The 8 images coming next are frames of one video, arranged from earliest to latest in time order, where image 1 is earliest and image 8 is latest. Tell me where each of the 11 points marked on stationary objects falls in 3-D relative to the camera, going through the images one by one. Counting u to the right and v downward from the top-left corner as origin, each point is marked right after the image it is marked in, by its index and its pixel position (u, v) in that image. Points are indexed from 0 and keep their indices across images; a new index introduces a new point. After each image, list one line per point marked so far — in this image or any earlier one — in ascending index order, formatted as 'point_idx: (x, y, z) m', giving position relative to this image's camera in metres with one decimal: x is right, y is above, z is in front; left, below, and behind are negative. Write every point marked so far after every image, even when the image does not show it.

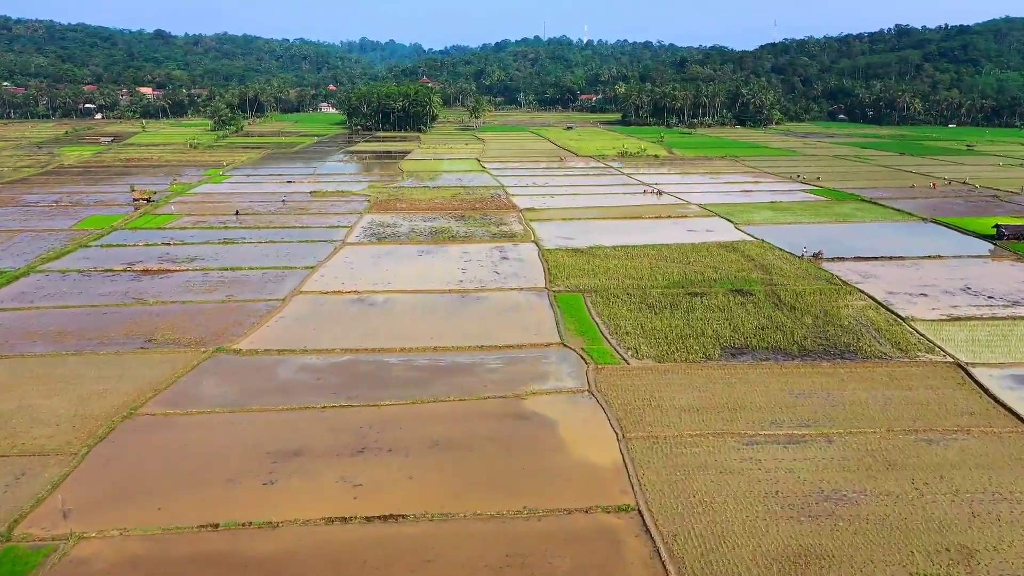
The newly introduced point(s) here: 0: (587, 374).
0: (+1.5, -1.7, +15.8) m
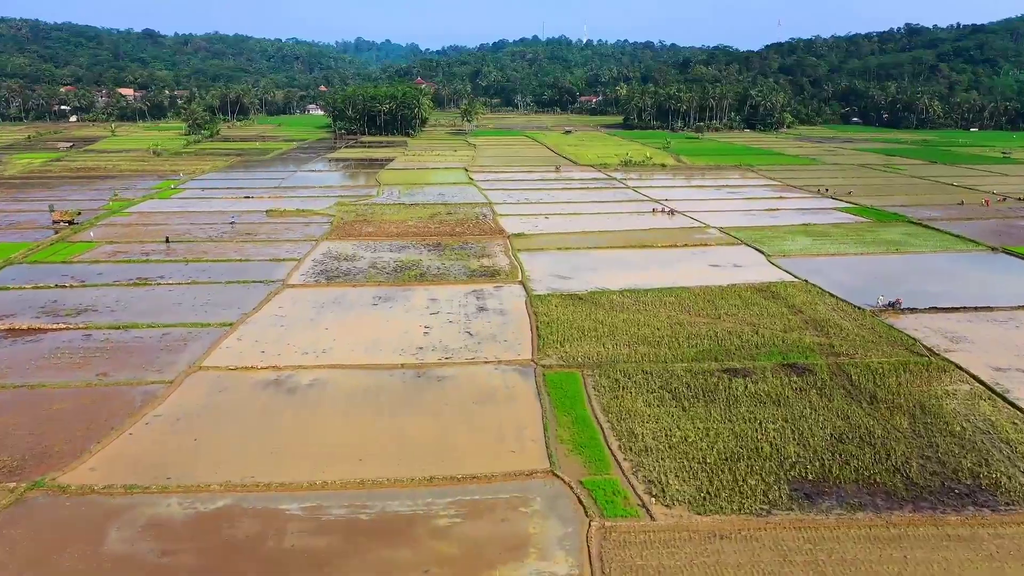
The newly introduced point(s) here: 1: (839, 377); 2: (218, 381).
0: (+1.0, -3.2, +10.1) m
1: (+6.4, -1.7, +15.6) m
2: (-5.8, -1.8, +15.6) m
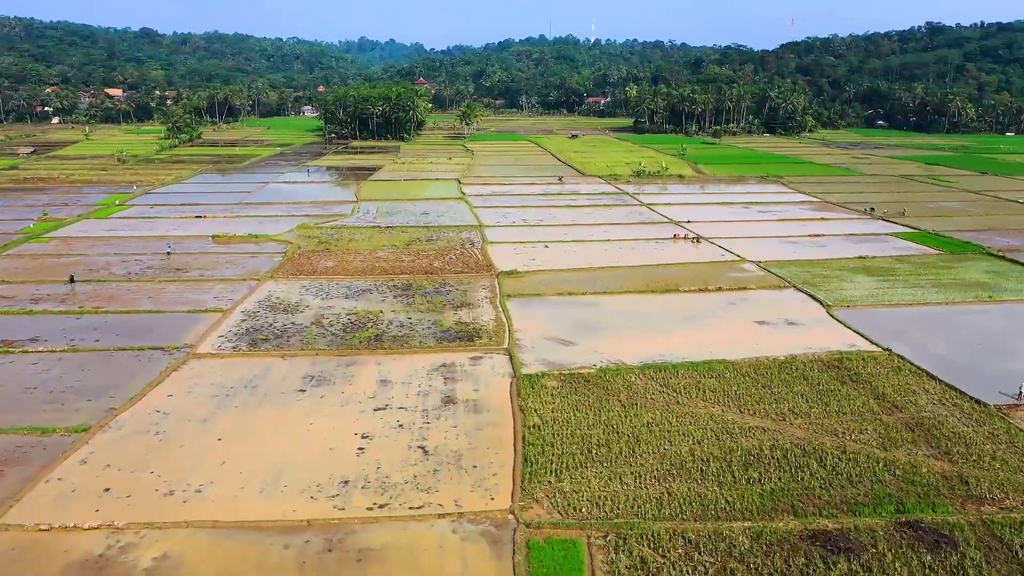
0: (+0.5, -4.8, +4.3) m
1: (+6.0, -3.3, +9.7) m
2: (-6.2, -3.3, +9.8) m
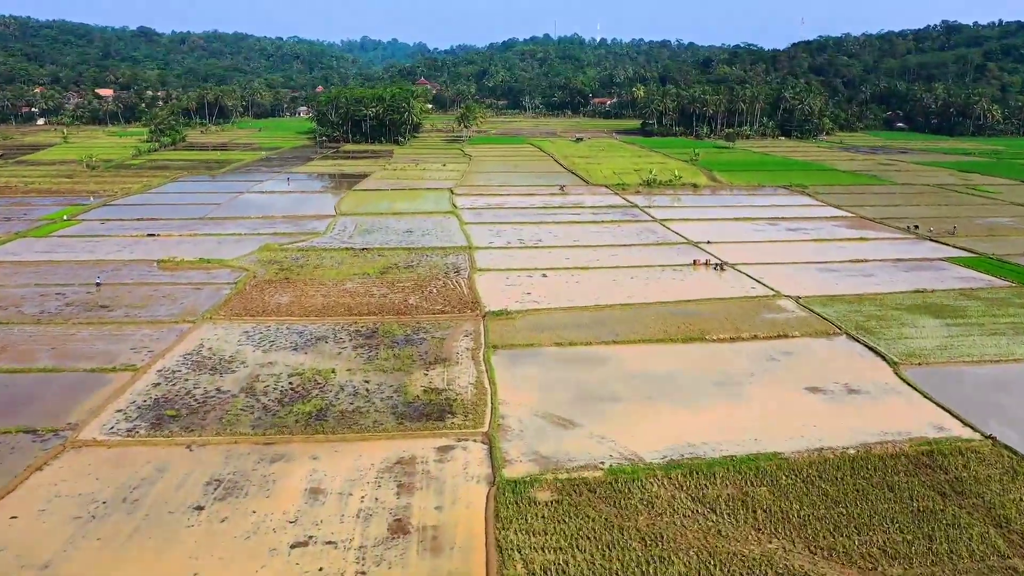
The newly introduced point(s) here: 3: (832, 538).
0: (+0.1, -5.9, +0.1) m
1: (+5.6, -4.4, +5.5) m
2: (-6.6, -4.4, +5.7) m
3: (+4.2, -3.3, +10.3) m
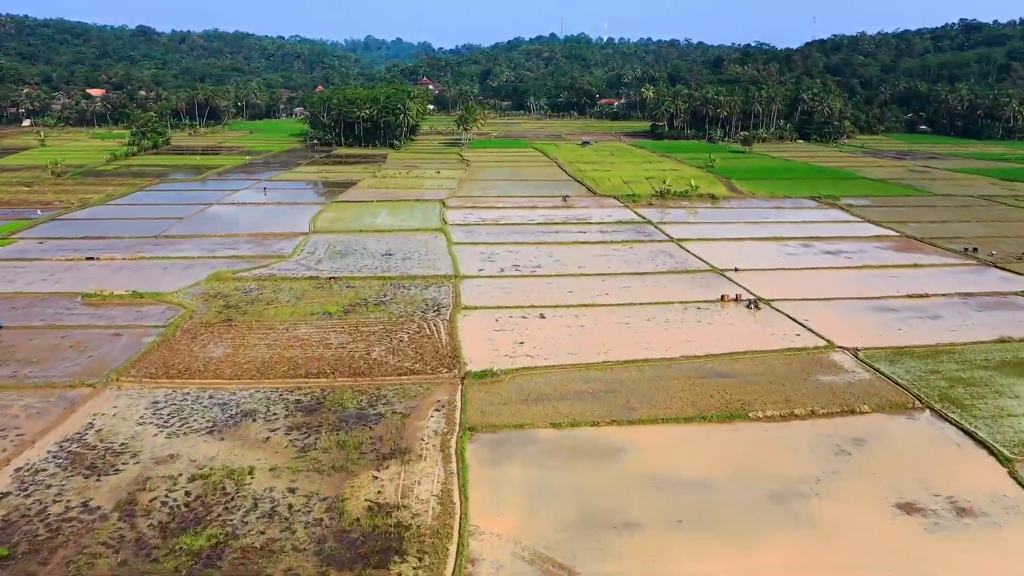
0: (-0.4, -7.0, -4.2) m
1: (+5.2, -5.5, +1.2) m
2: (-7.0, -5.5, +1.5) m
3: (+3.8, -4.4, +6.0) m
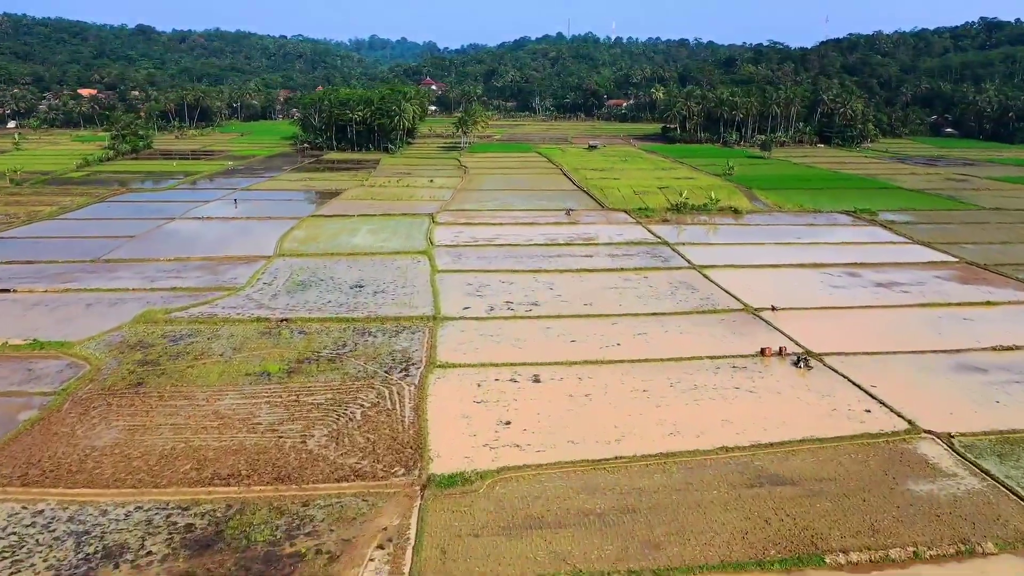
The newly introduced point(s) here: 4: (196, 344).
0: (-0.8, -8.1, -8.4) m
1: (+4.8, -6.6, -3.1) m
2: (-7.4, -6.6, -2.7) m
3: (+3.4, -5.5, +1.7) m
4: (-7.2, -1.3, +18.1) m
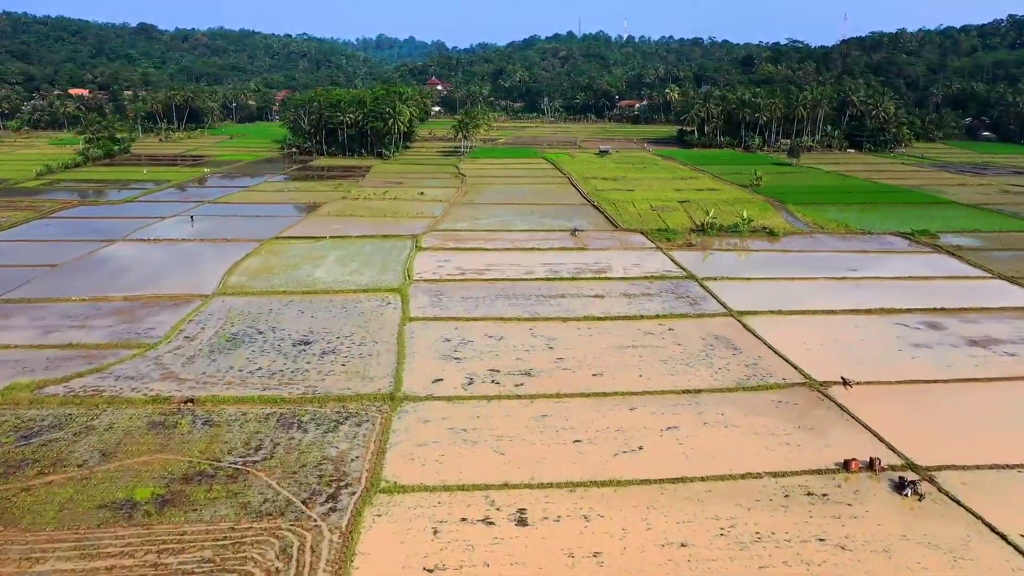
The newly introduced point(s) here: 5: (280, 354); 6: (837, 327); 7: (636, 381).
0: (-1.5, -9.4, -13.5) m
1: (+4.2, -8.0, -8.2) m
2: (-8.0, -7.9, -7.7) m
3: (+2.9, -6.8, -3.4) m
4: (-7.5, -2.6, +13.0) m
5: (-5.0, -1.4, +17.4) m
6: (+8.0, -1.0, +19.4) m
7: (+2.5, -1.8, +15.9) m
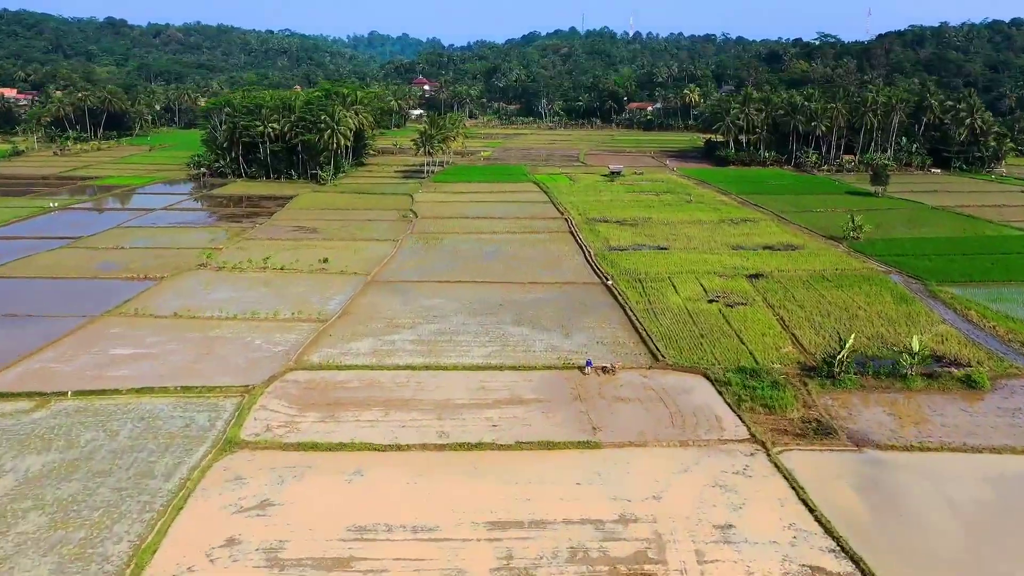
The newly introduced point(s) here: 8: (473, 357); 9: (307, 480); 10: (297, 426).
0: (-3.0, -13.4, -29.0) m
1: (+2.8, -12.0, -23.8) m
2: (-9.4, -11.8, -23.2) m
3: (+1.5, -10.8, -19.0) m
4: (-8.8, -6.5, -2.5) m
5: (-6.3, -5.4, +1.9) m
6: (+6.7, -4.9, +3.8) m
7: (+1.2, -5.8, +0.4) m
8: (-0.9, -1.4, +17.0) m
9: (-3.0, -2.8, +11.6) m
10: (-3.7, -2.3, +13.4) m
